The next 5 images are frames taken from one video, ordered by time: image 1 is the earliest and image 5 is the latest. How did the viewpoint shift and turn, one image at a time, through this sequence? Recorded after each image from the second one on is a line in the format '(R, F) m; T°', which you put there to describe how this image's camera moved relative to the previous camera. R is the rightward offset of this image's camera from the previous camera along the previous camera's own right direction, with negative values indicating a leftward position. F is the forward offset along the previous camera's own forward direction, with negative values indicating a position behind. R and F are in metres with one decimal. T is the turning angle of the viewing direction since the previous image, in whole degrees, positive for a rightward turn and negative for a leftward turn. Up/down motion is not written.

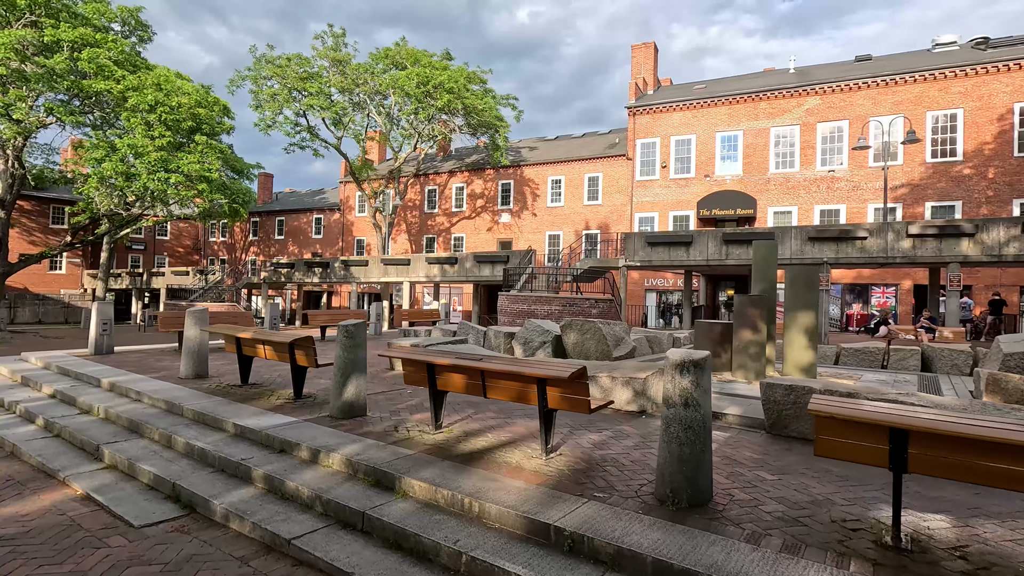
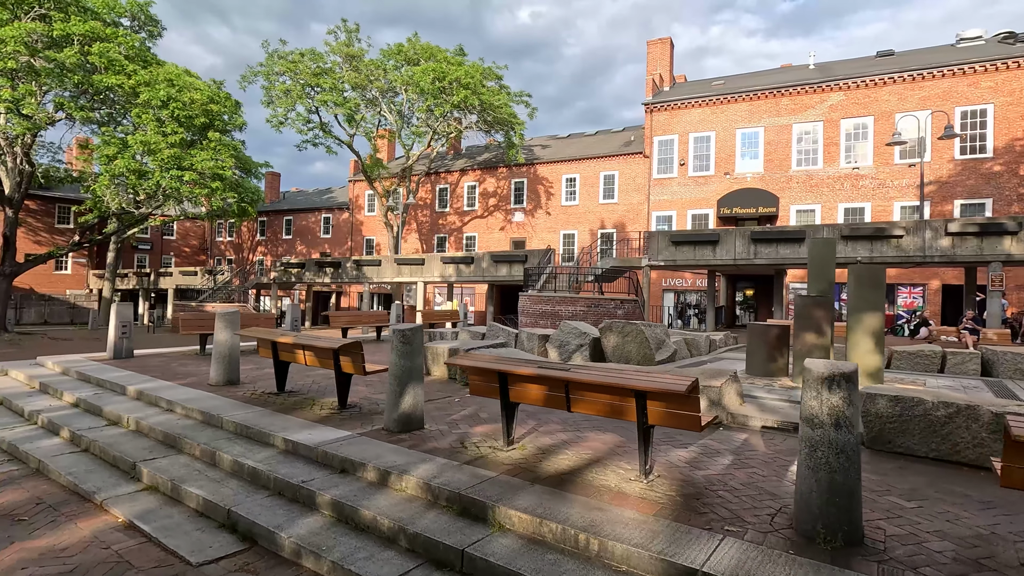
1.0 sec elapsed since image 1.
(-0.7, +0.5) m; 0°
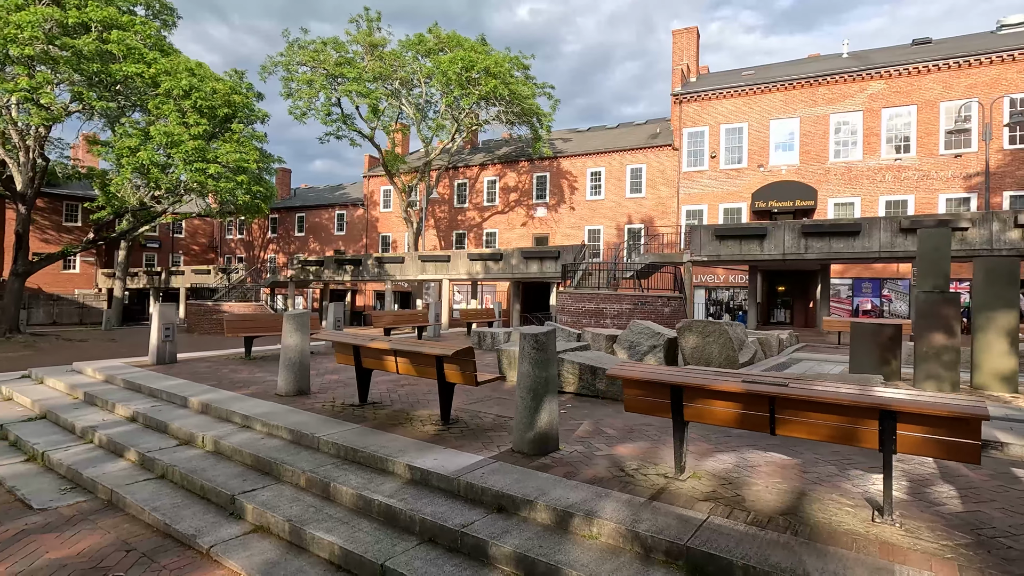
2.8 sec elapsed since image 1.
(-1.2, +0.8) m; 0°
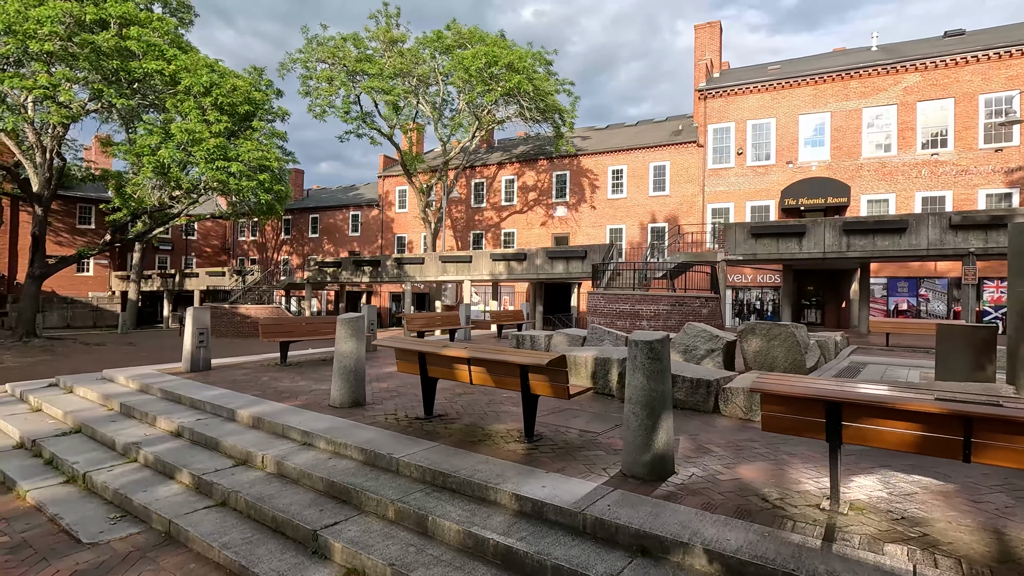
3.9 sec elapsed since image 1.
(-0.7, +0.5) m; -1°
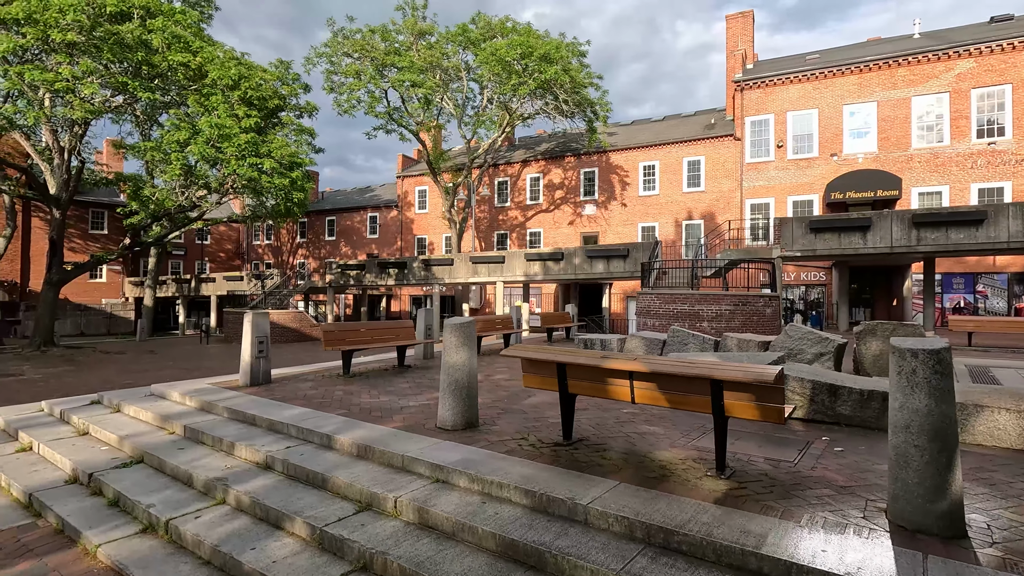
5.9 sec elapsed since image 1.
(-1.3, +0.9) m; 0°
